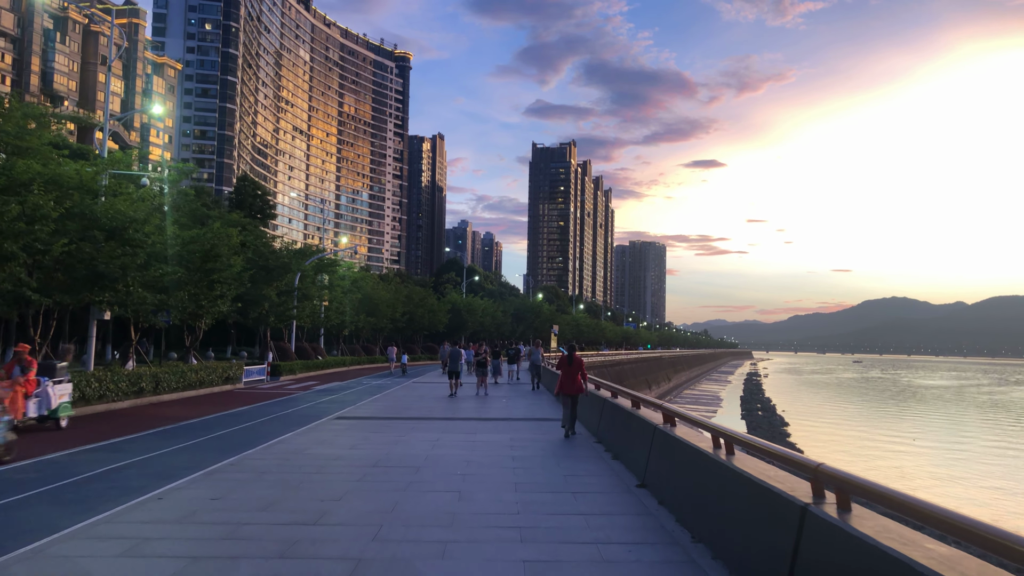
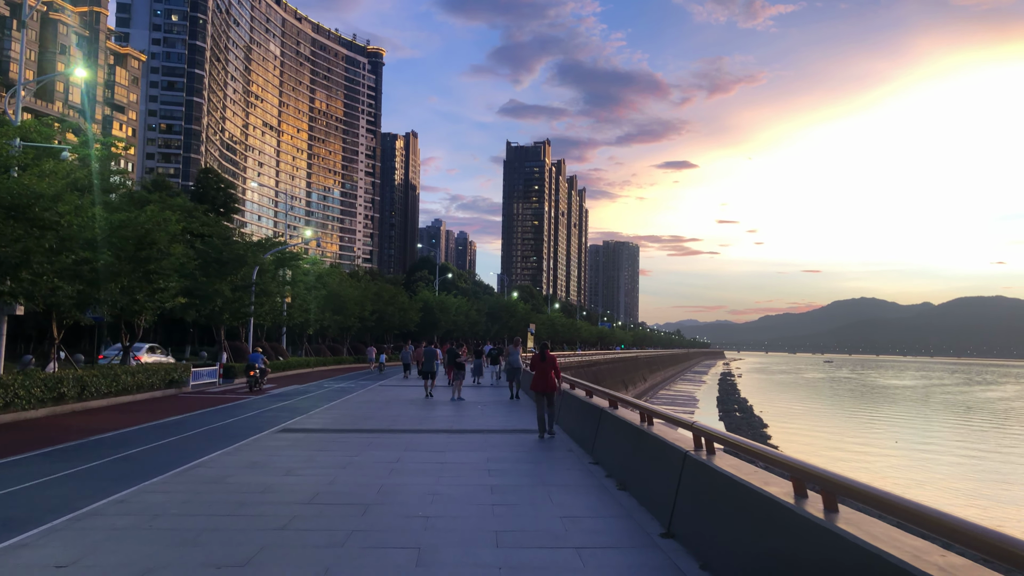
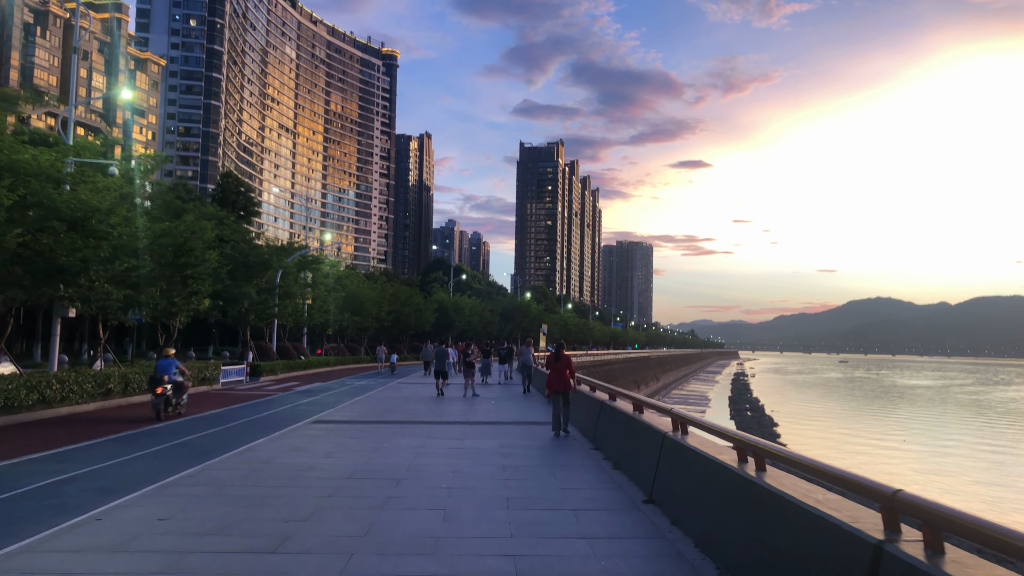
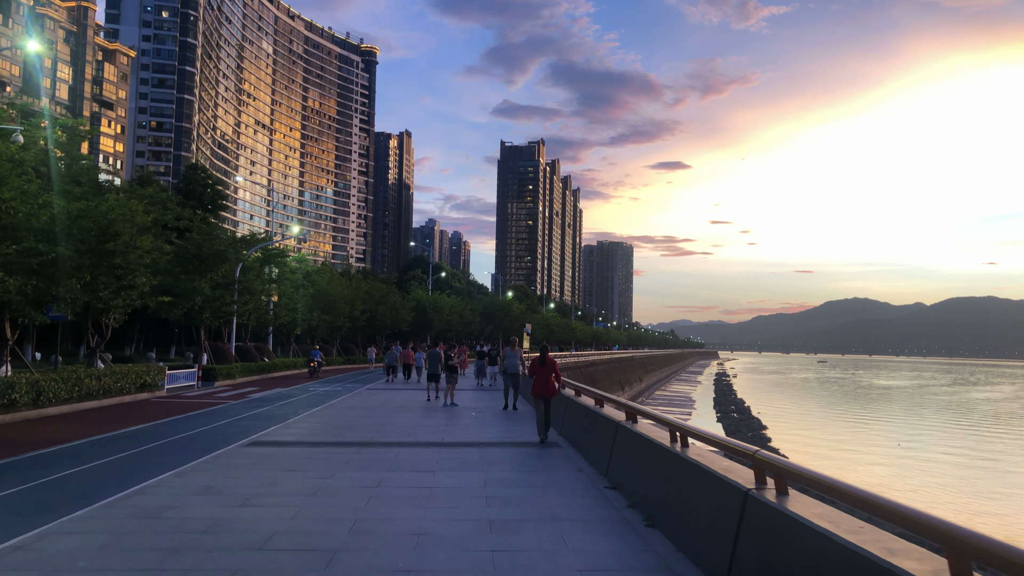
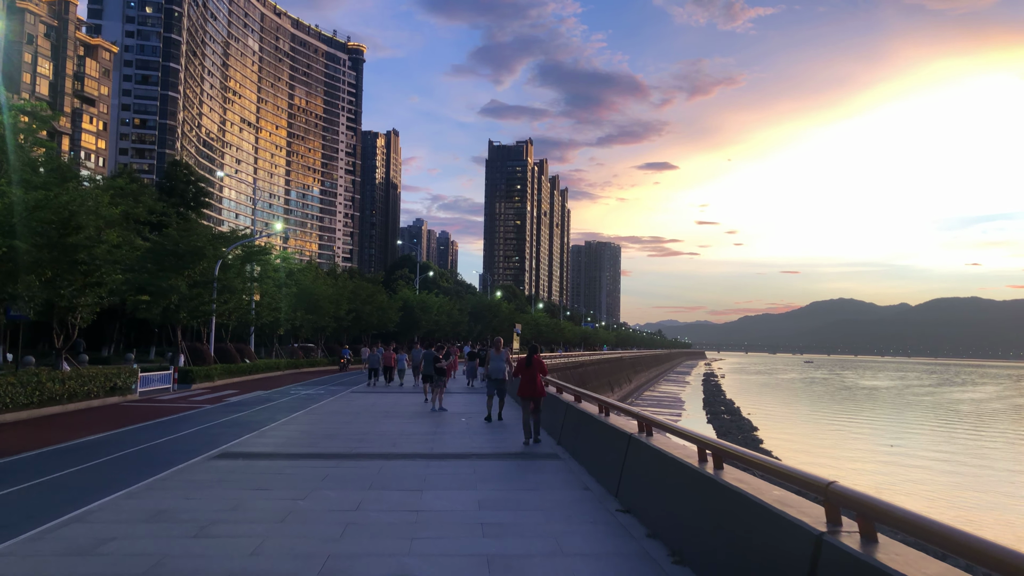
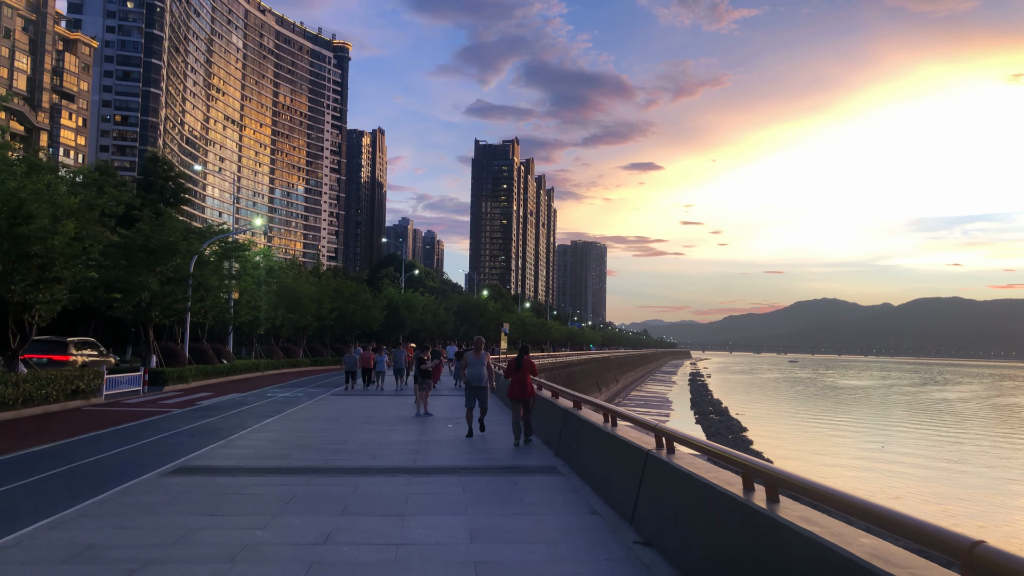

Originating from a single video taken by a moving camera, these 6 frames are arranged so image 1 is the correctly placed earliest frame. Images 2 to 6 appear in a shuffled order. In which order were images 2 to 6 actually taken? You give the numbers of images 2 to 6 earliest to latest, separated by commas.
3, 2, 4, 5, 6
